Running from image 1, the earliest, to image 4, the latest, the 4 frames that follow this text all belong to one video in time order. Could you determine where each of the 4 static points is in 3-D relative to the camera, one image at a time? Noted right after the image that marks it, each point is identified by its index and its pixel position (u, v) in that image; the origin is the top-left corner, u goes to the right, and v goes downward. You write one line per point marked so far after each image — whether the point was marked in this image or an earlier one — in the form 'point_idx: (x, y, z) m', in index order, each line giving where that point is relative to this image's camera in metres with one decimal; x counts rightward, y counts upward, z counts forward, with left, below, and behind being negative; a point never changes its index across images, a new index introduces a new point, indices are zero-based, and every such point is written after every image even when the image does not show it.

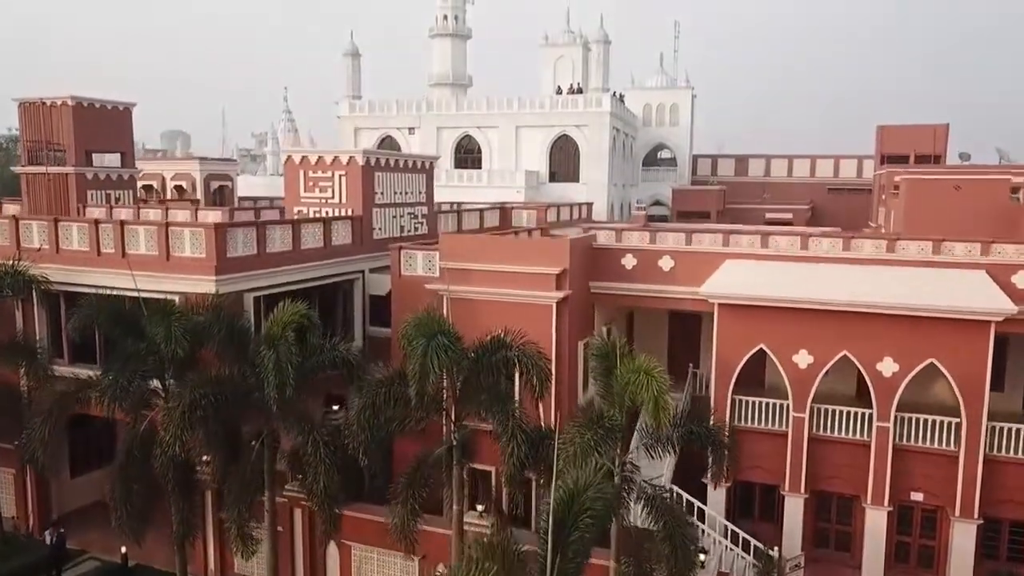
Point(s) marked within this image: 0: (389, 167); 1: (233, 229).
0: (-2.4, +2.3, +14.5) m
1: (-4.1, +0.9, +11.0) m
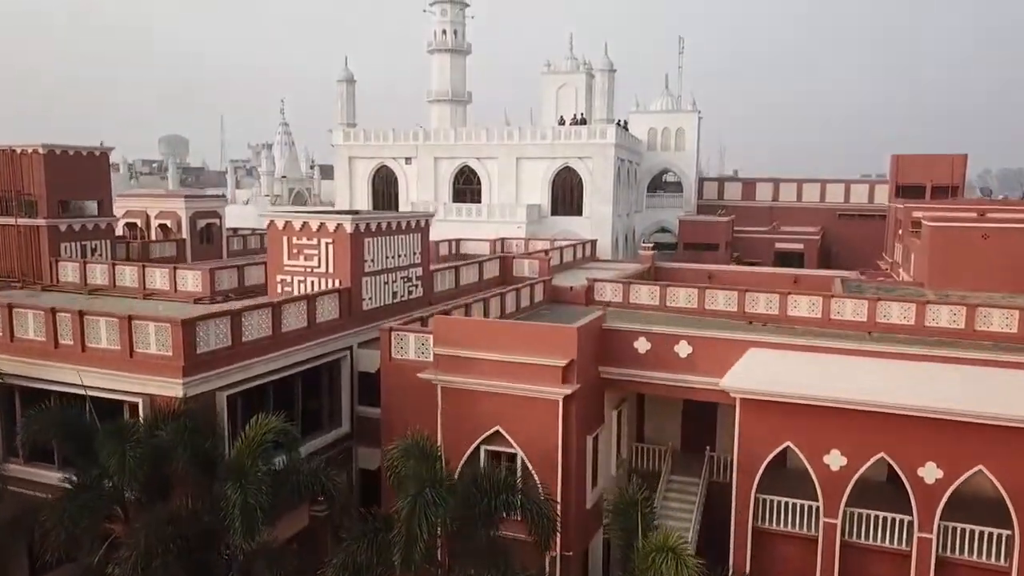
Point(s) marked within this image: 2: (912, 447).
0: (-2.3, +1.0, +13.4) m
1: (-4.0, -0.4, +9.9) m
2: (+5.4, -2.1, +10.1) m
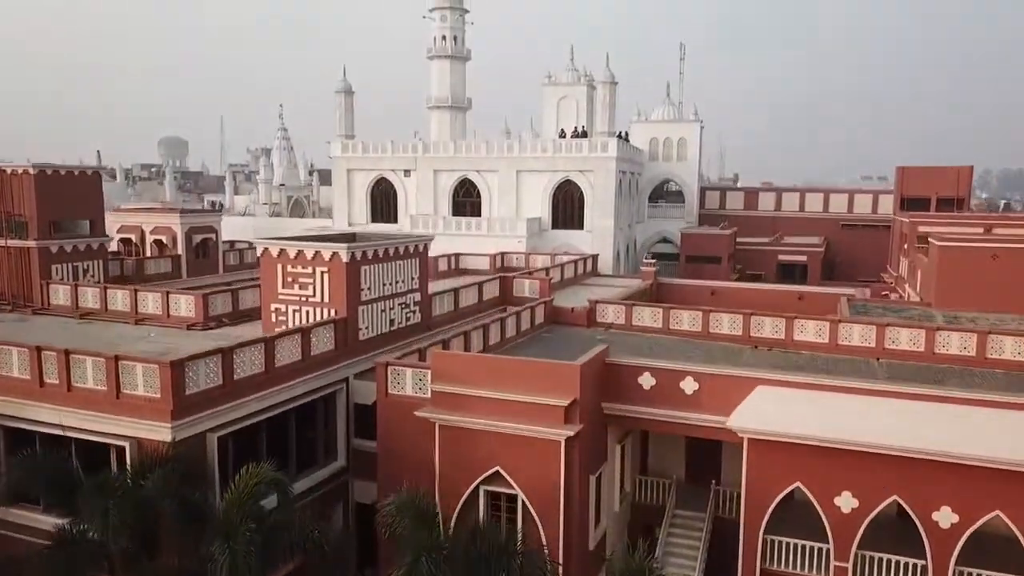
0: (-2.3, +0.5, +13.0) m
1: (-4.0, -0.9, +9.6) m
2: (+5.4, -2.6, +9.8) m
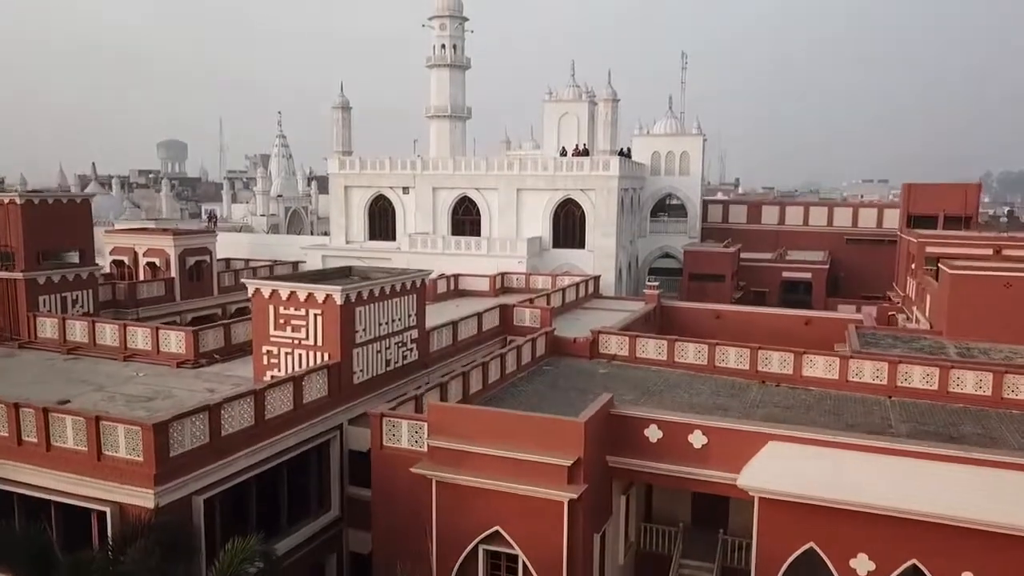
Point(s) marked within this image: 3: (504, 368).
0: (-2.3, -0.2, +12.6) m
1: (-4.0, -1.6, +9.1) m
2: (+5.4, -3.3, +9.3) m
3: (-0.2, -1.6, +14.7) m
